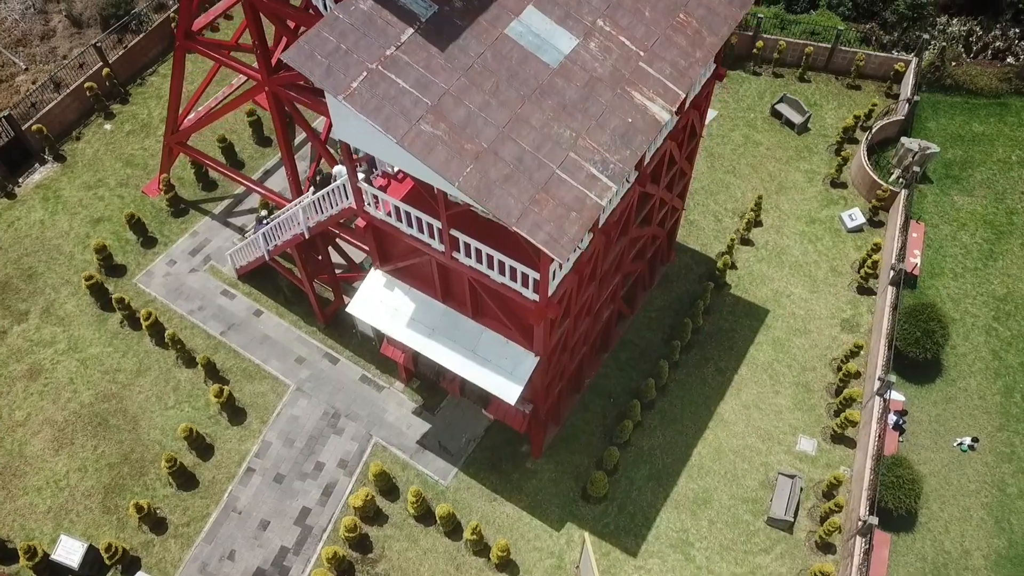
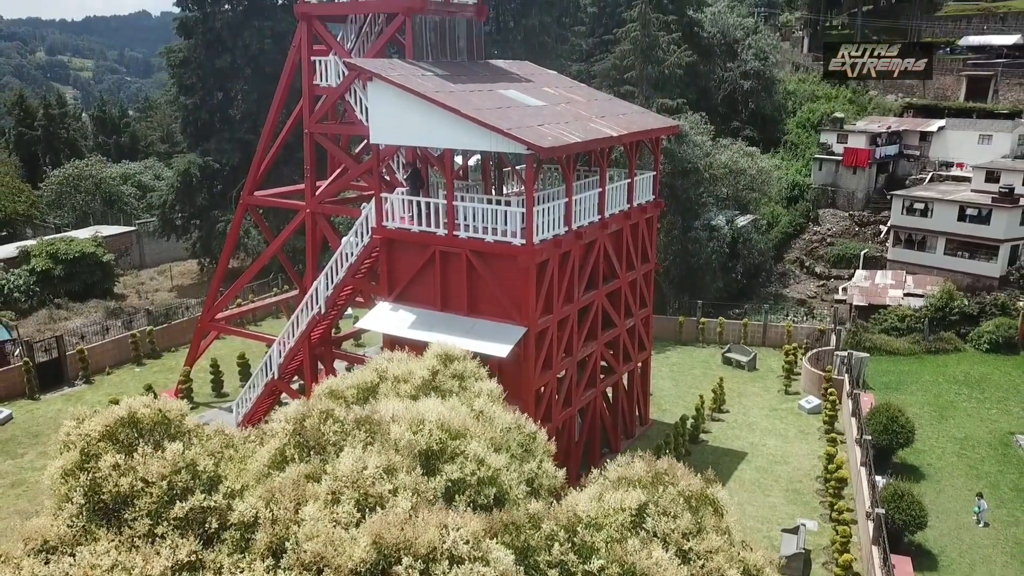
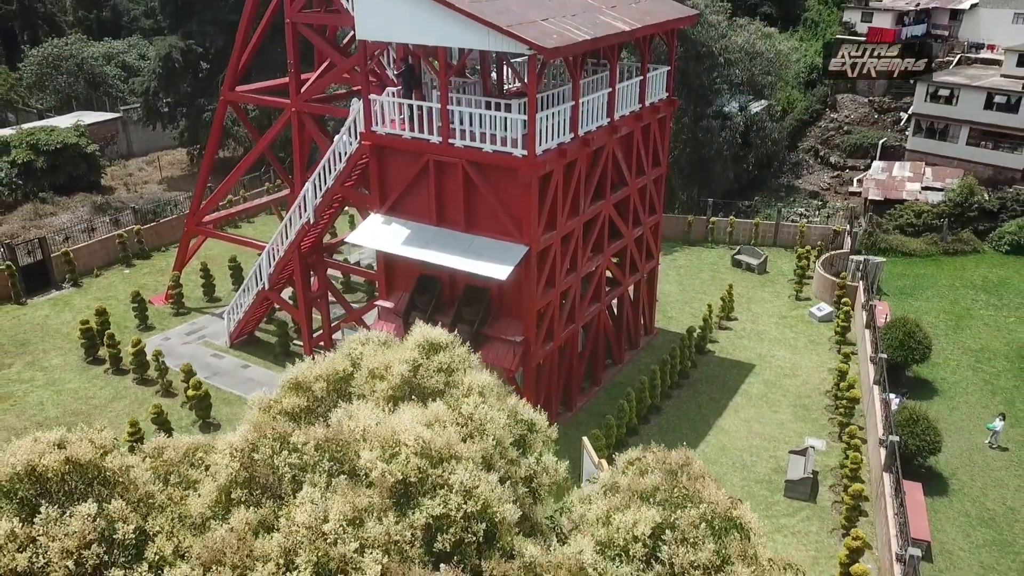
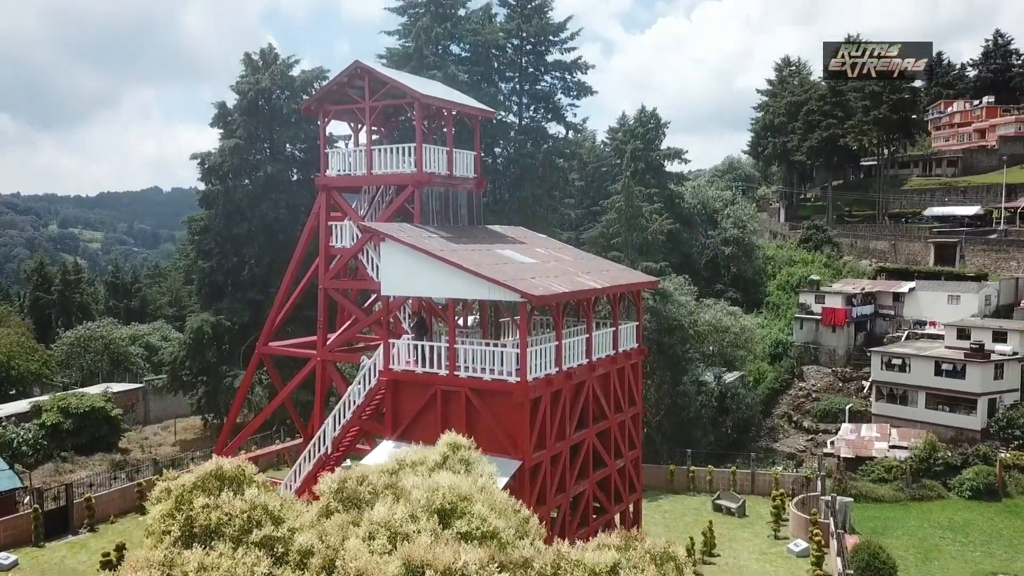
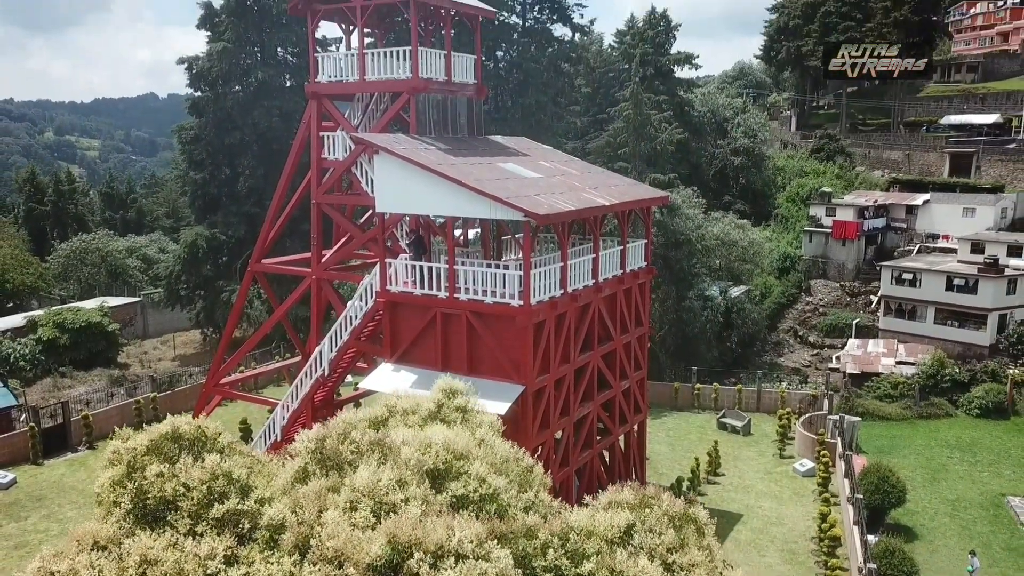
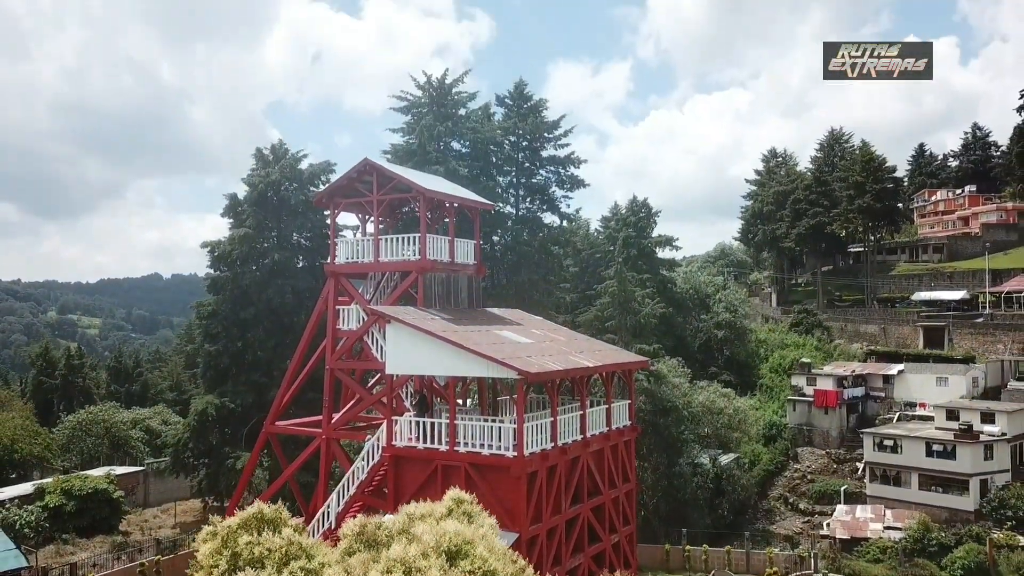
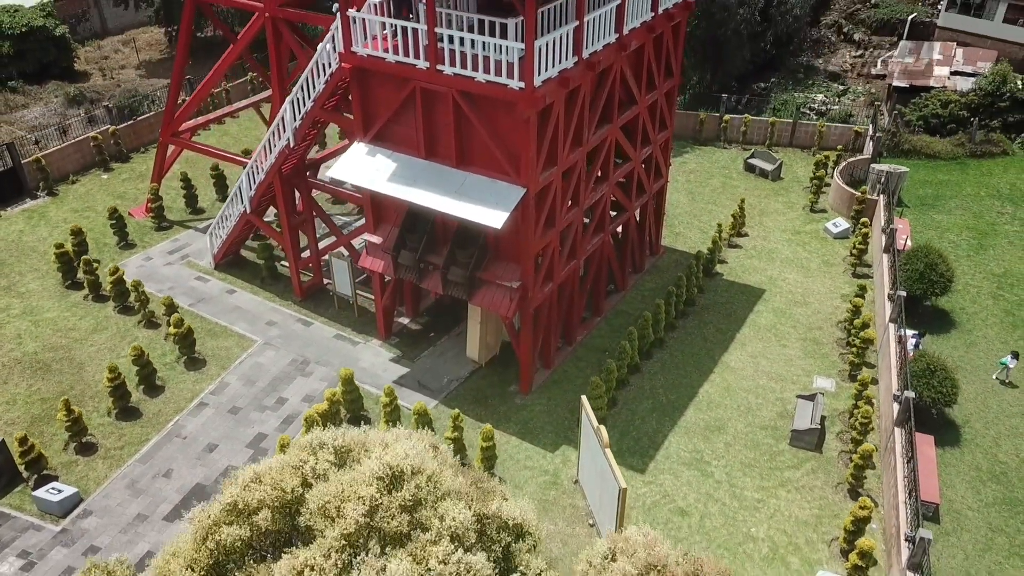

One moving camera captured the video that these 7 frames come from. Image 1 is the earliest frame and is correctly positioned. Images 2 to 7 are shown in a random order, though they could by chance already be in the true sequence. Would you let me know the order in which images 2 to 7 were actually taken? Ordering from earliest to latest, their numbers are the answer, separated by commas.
7, 3, 2, 5, 4, 6
